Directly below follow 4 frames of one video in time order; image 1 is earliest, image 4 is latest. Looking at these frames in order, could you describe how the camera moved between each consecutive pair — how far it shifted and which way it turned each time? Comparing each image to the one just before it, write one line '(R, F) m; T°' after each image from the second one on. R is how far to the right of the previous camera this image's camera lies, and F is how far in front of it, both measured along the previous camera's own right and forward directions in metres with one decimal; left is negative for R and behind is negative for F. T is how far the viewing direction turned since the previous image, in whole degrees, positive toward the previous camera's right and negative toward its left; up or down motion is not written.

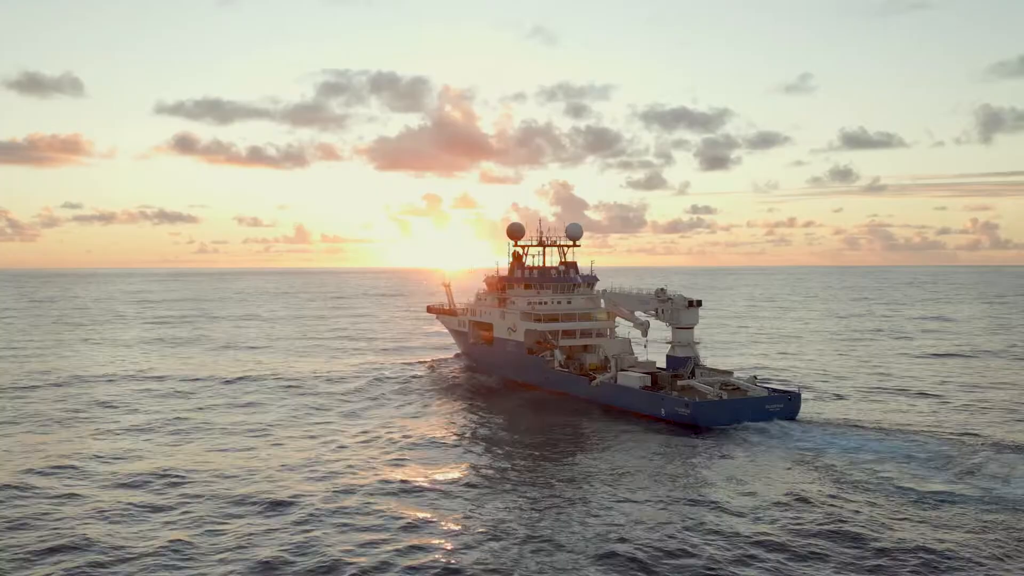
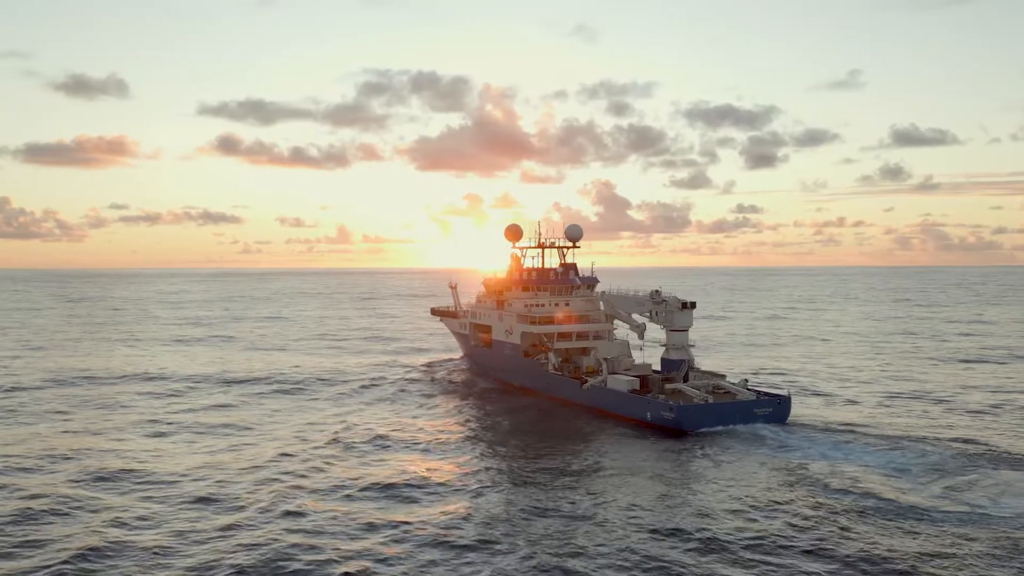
(+2.6, +0.7) m; -2°
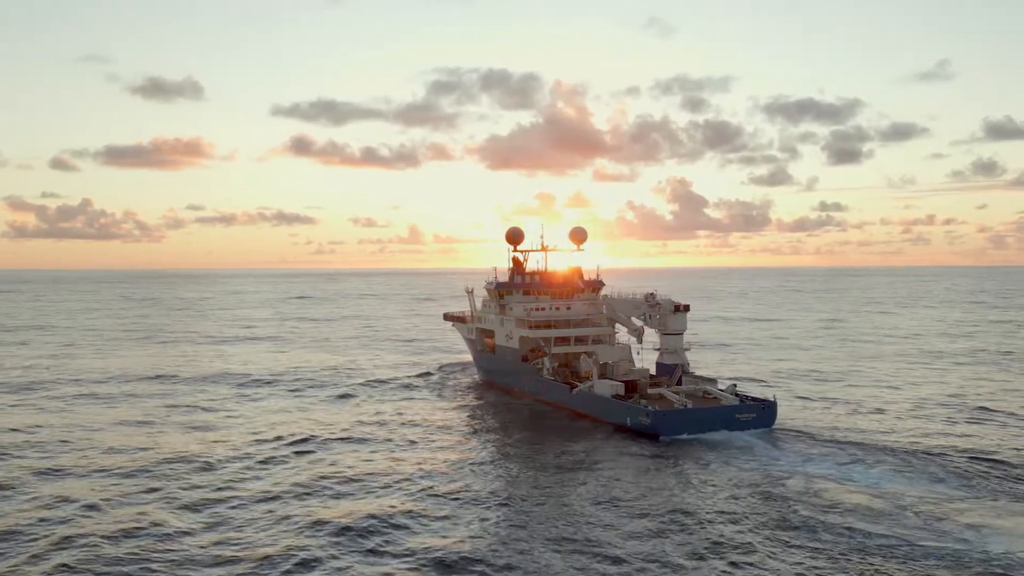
(+3.8, +0.8) m; -3°
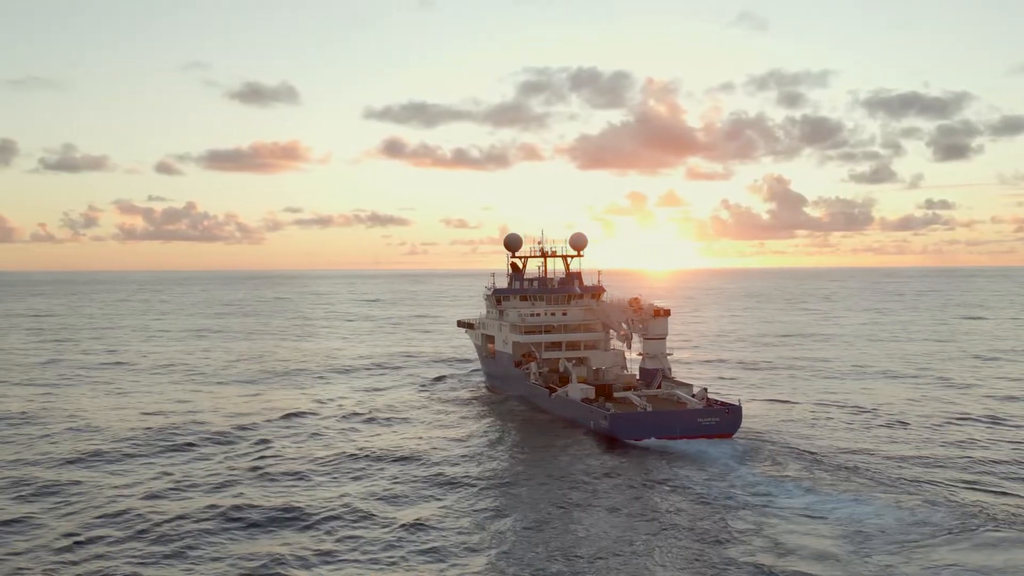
(+4.3, -1.4) m; -3°
